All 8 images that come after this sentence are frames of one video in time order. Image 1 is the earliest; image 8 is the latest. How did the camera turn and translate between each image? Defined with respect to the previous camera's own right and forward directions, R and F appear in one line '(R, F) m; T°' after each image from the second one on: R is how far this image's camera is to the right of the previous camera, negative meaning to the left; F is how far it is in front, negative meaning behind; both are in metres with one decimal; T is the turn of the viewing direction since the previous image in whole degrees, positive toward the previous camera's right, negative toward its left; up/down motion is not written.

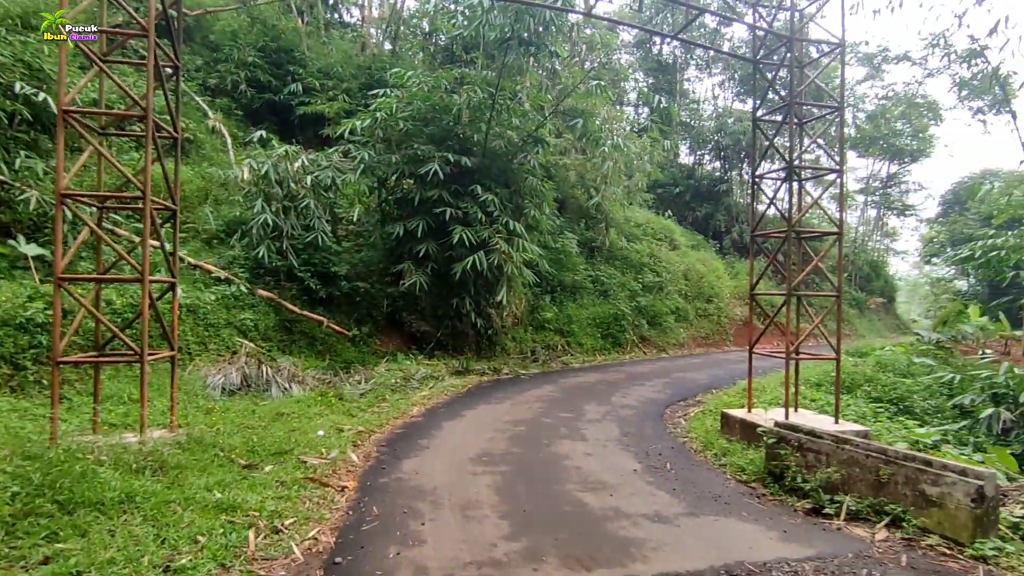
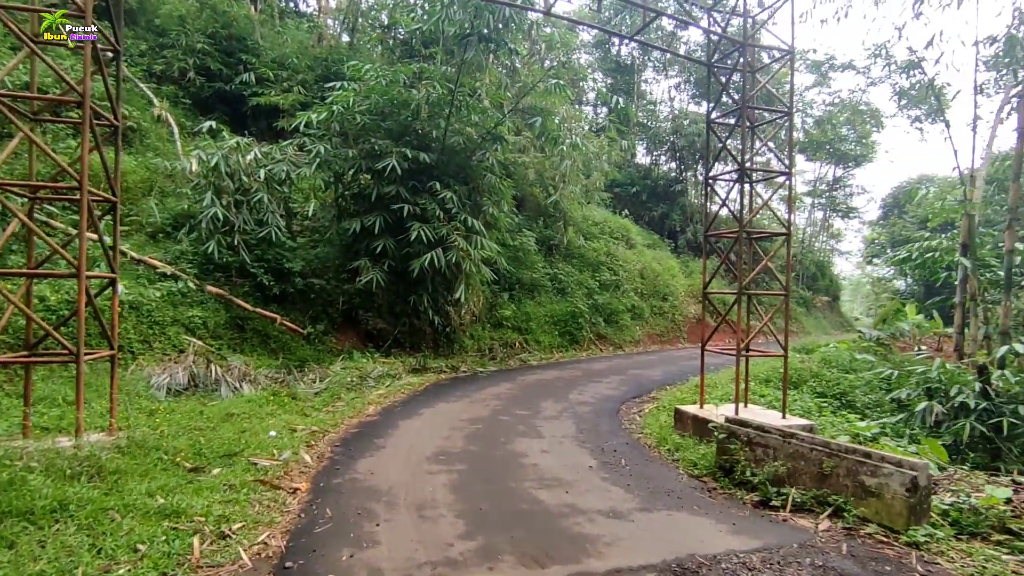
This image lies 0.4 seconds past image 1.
(0.0, 0.0) m; +4°
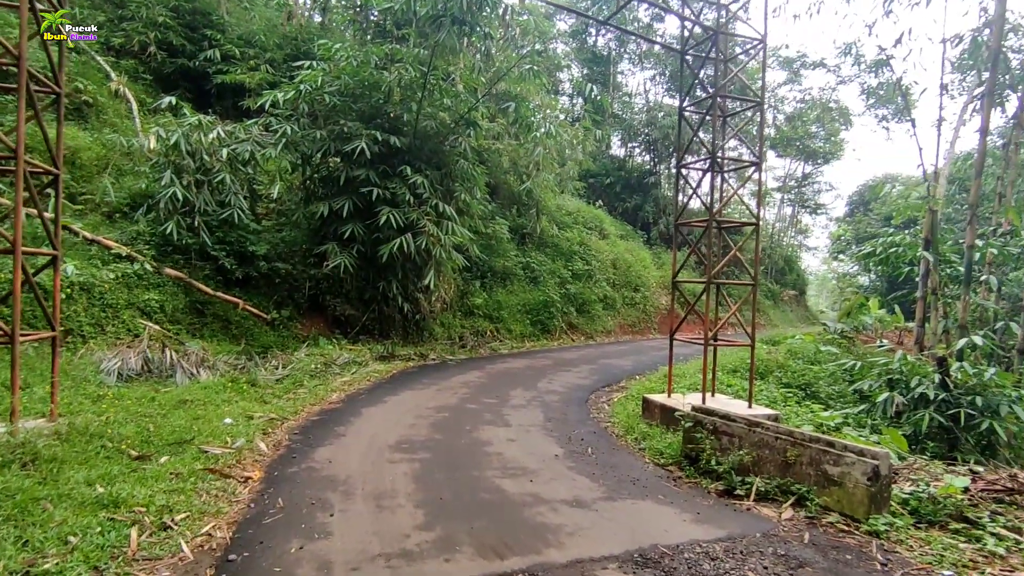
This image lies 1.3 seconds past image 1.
(+0.1, +0.1) m; +3°
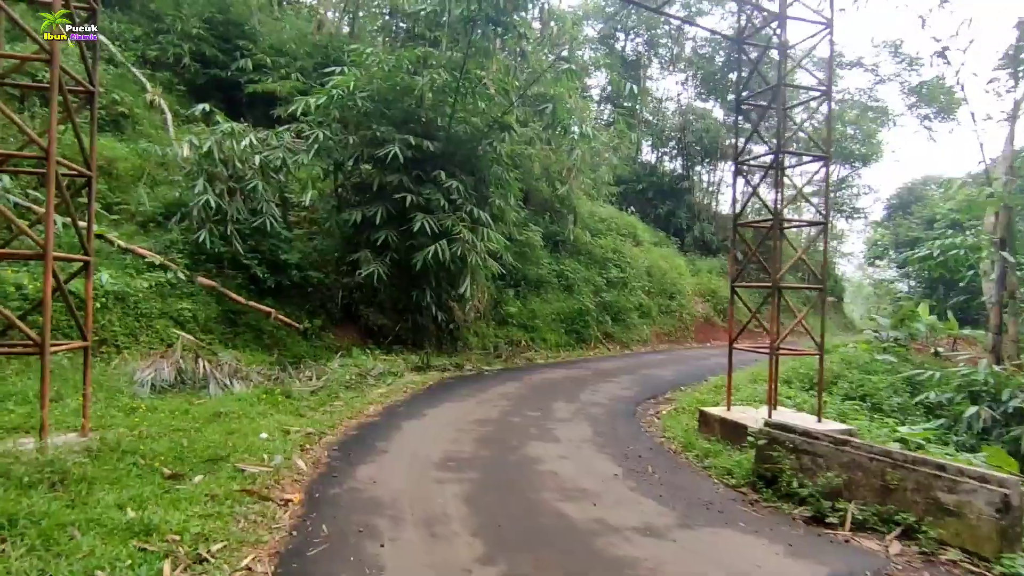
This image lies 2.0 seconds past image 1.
(-0.2, +0.3) m; -2°
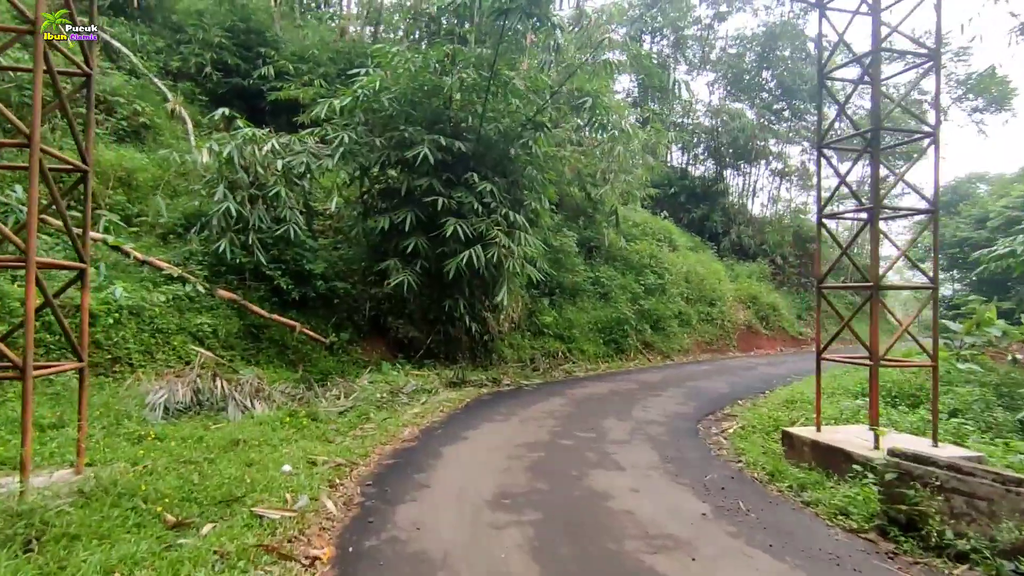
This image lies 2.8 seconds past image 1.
(-0.3, +0.7) m; -2°
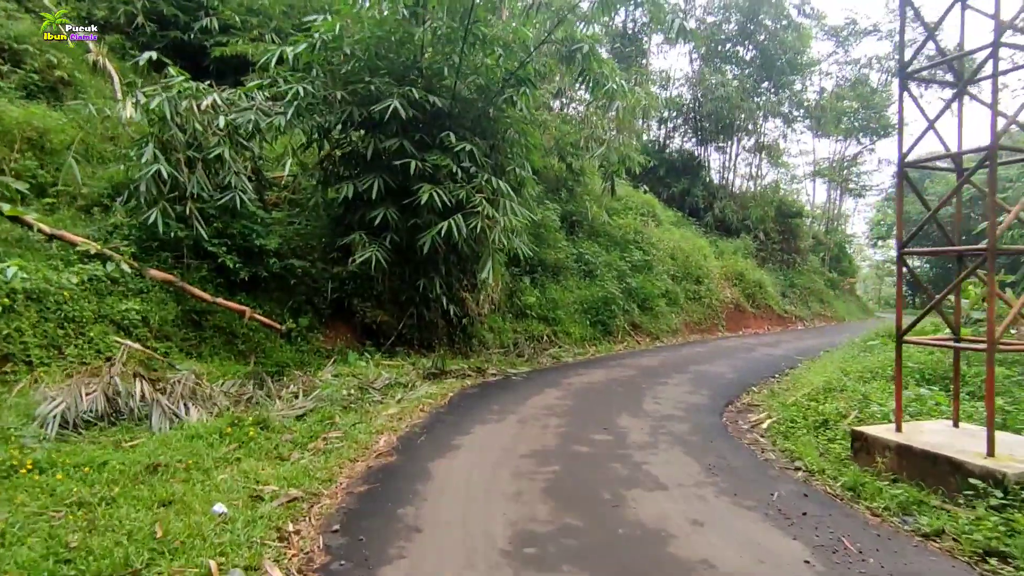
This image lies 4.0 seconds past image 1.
(-0.3, +1.1) m; +3°
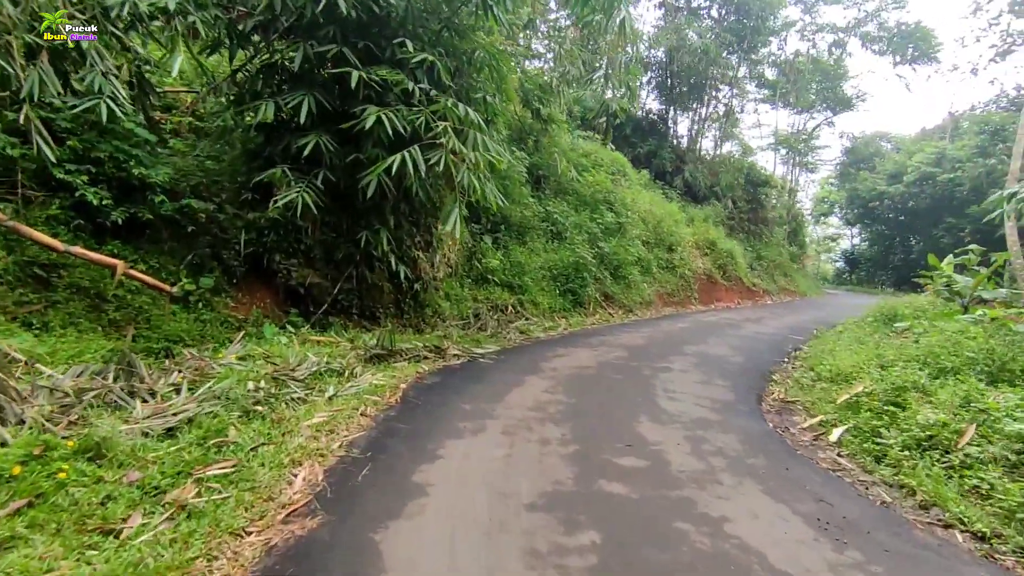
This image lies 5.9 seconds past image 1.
(-0.3, +1.7) m; +6°
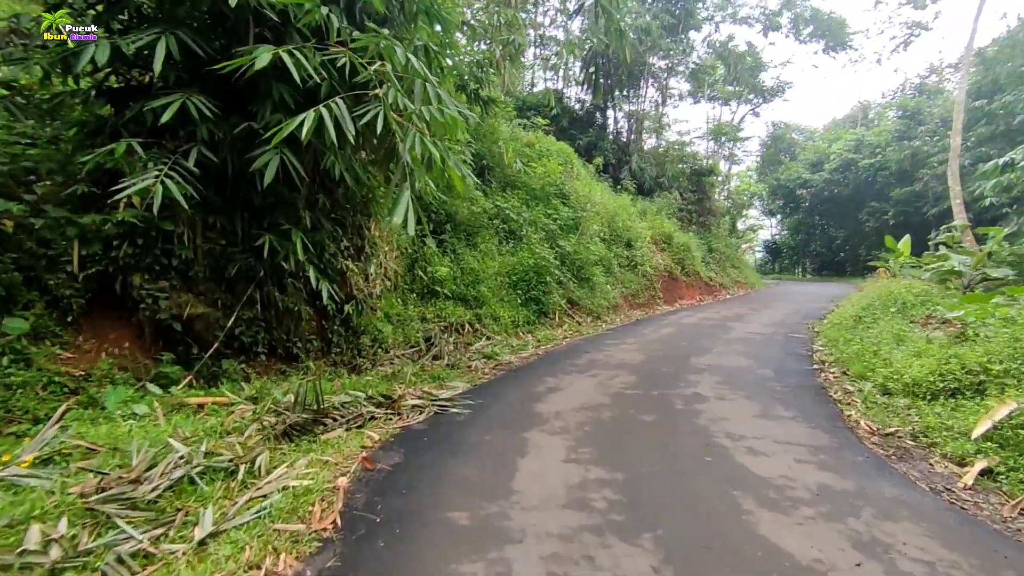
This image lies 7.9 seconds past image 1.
(-0.4, +1.8) m; +7°
